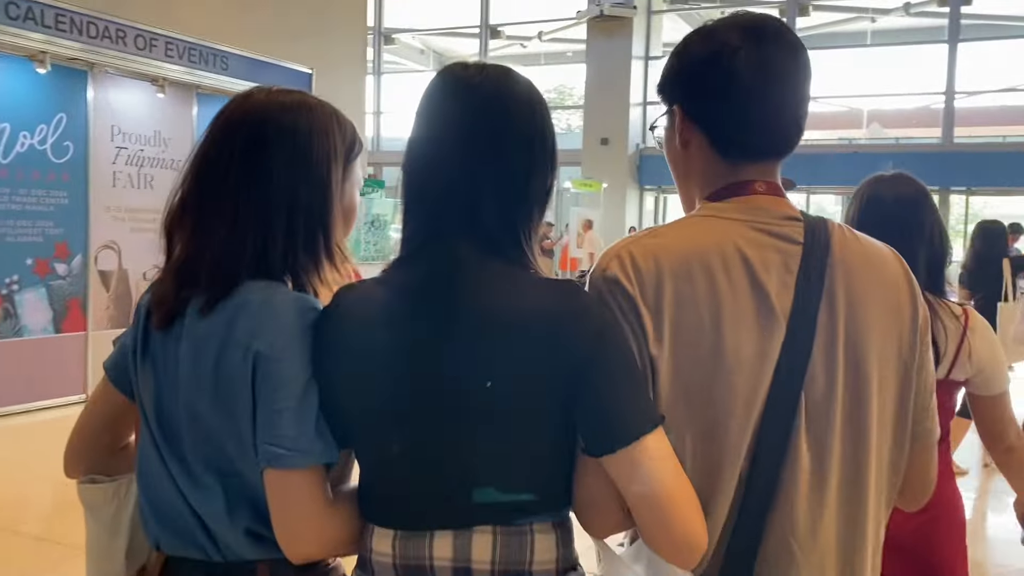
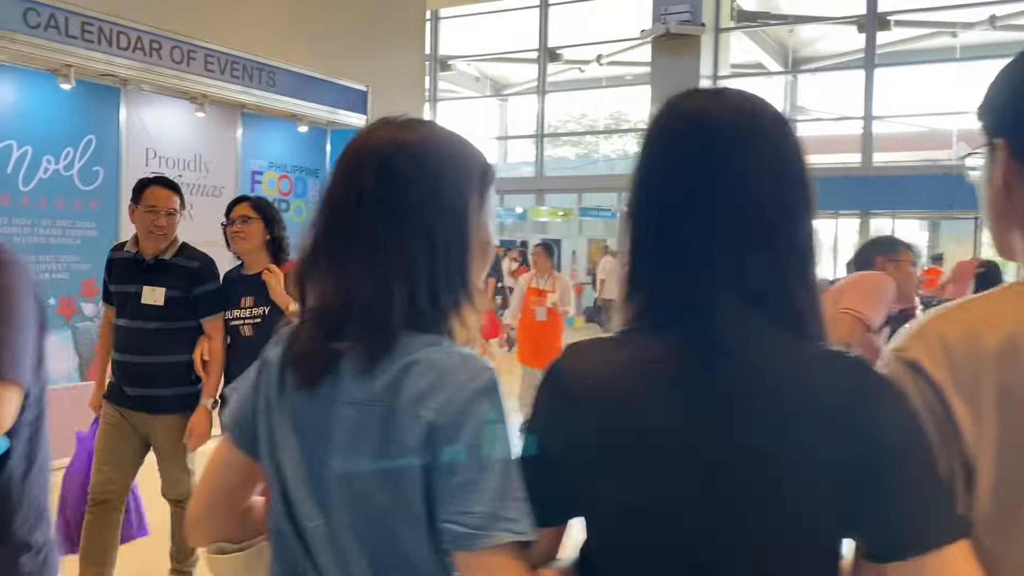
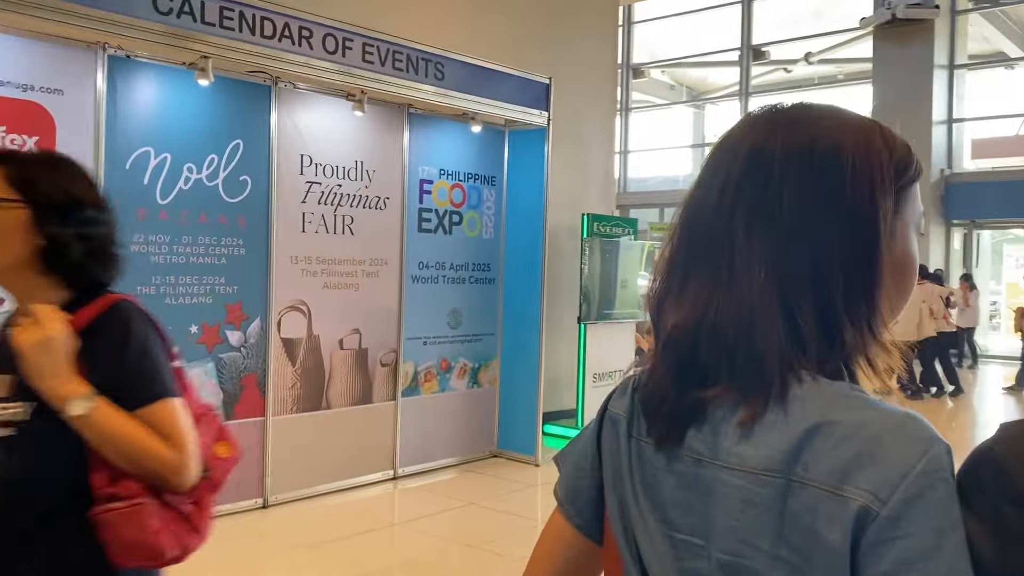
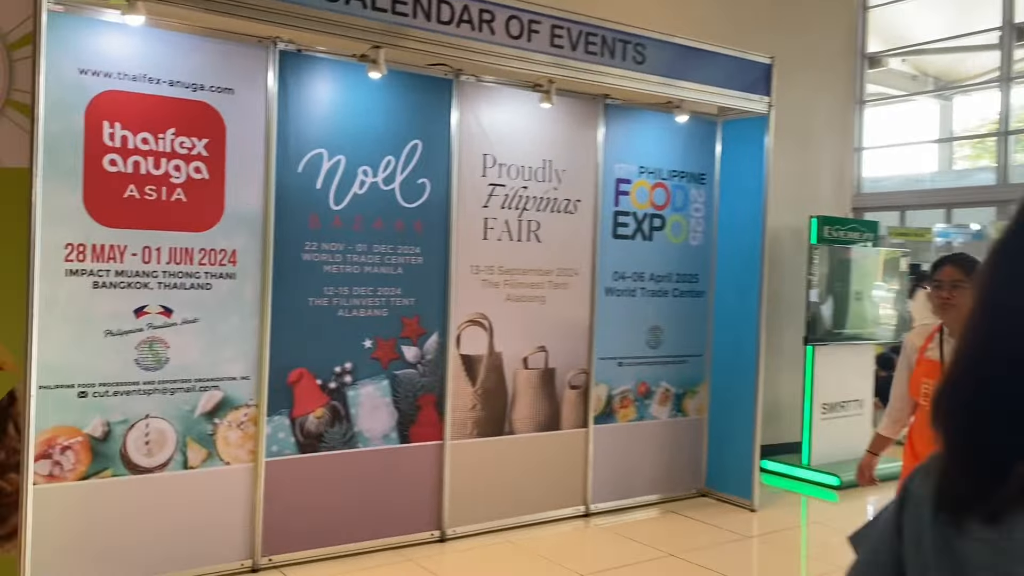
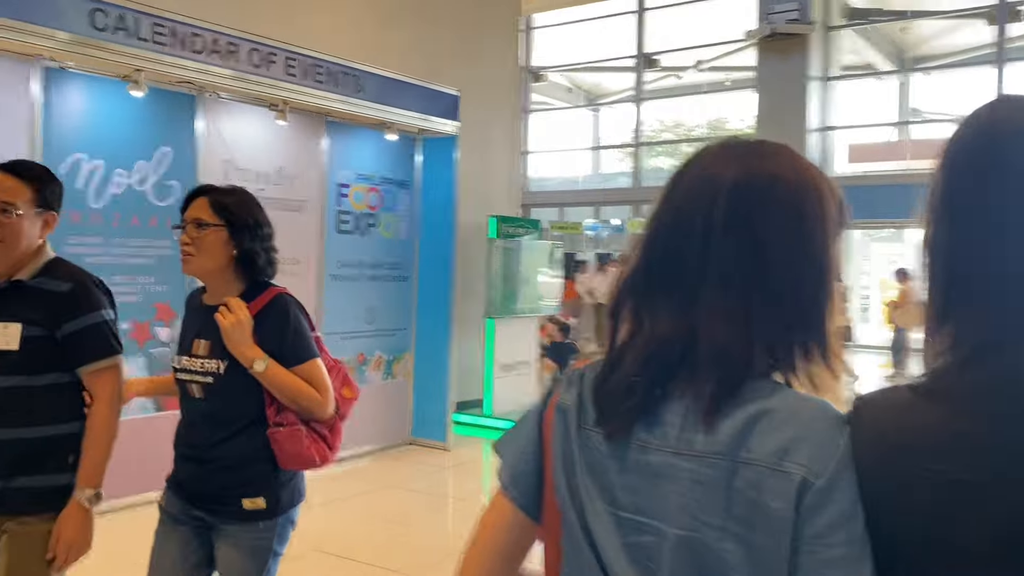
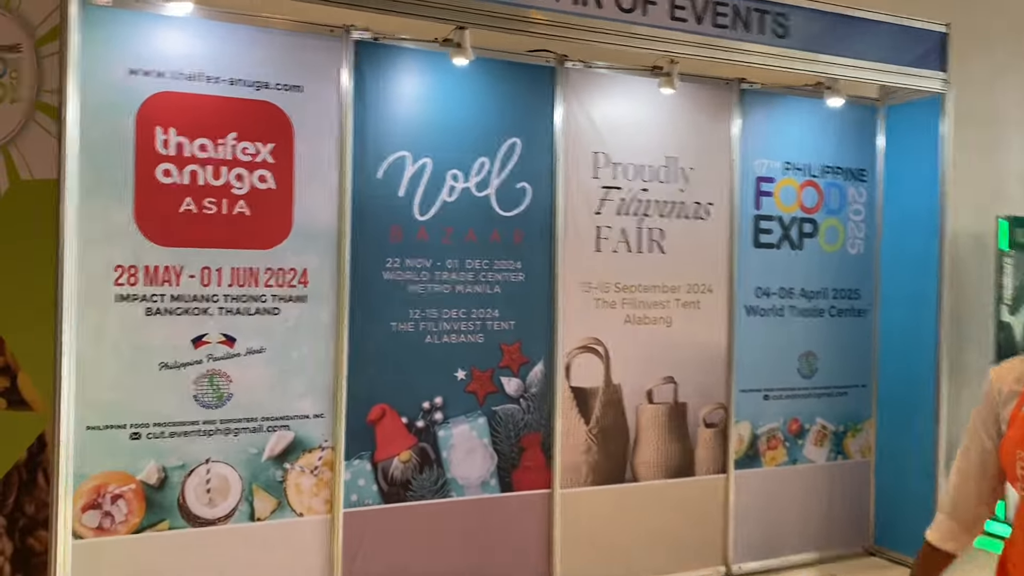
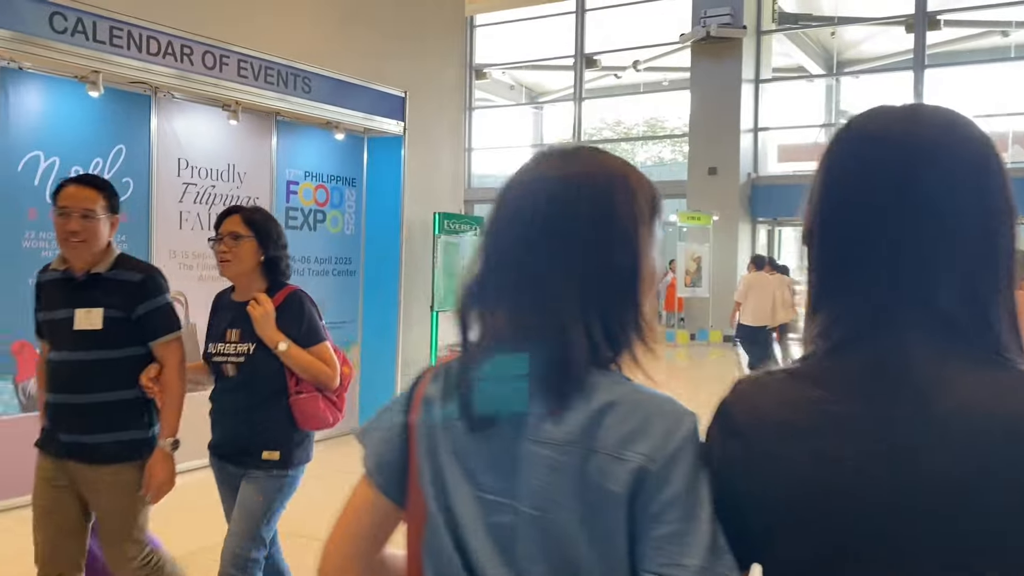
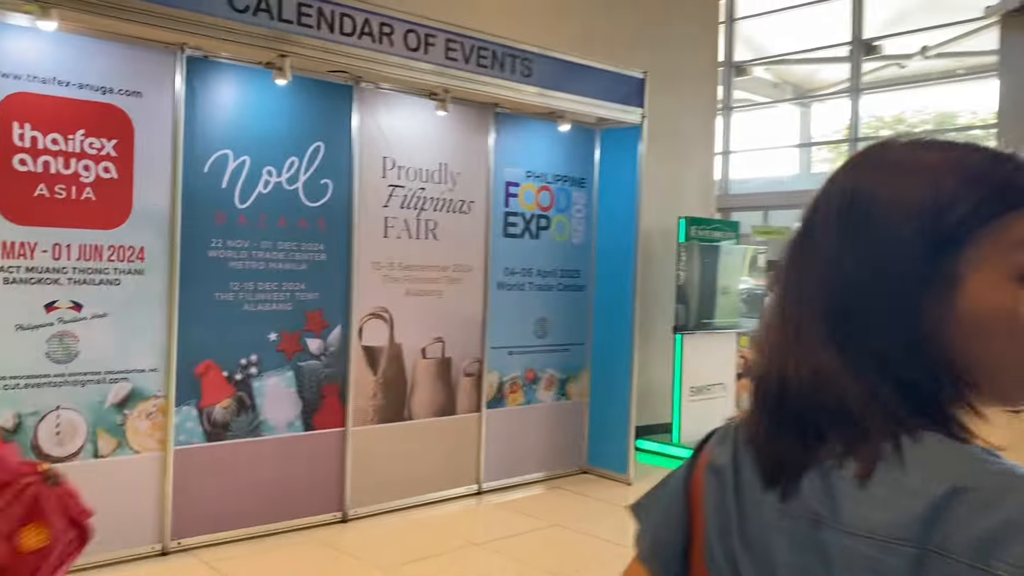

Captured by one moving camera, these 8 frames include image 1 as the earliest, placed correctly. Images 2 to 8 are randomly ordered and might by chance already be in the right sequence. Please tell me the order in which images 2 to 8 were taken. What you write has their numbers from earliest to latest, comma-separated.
2, 7, 5, 3, 8, 4, 6
